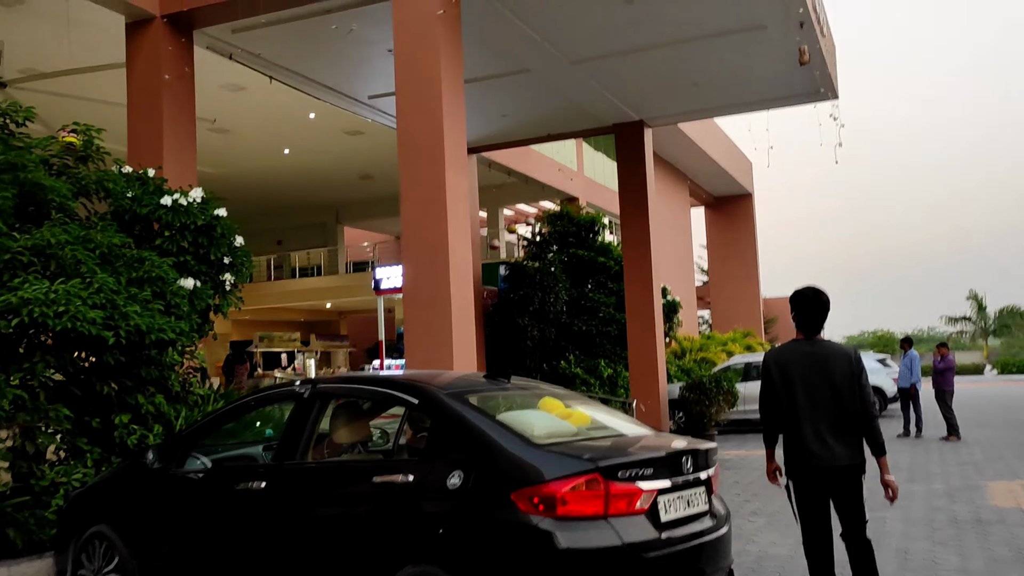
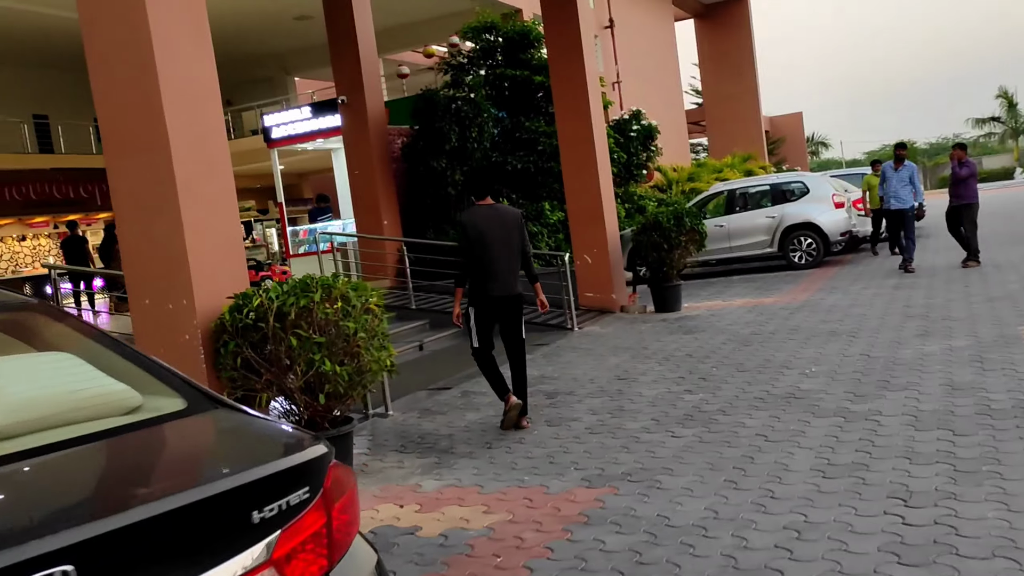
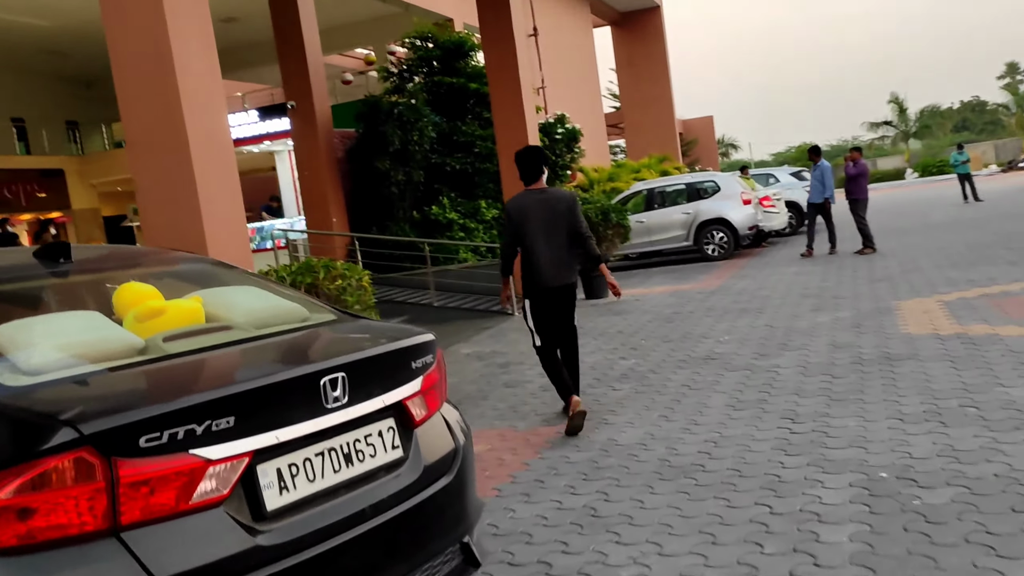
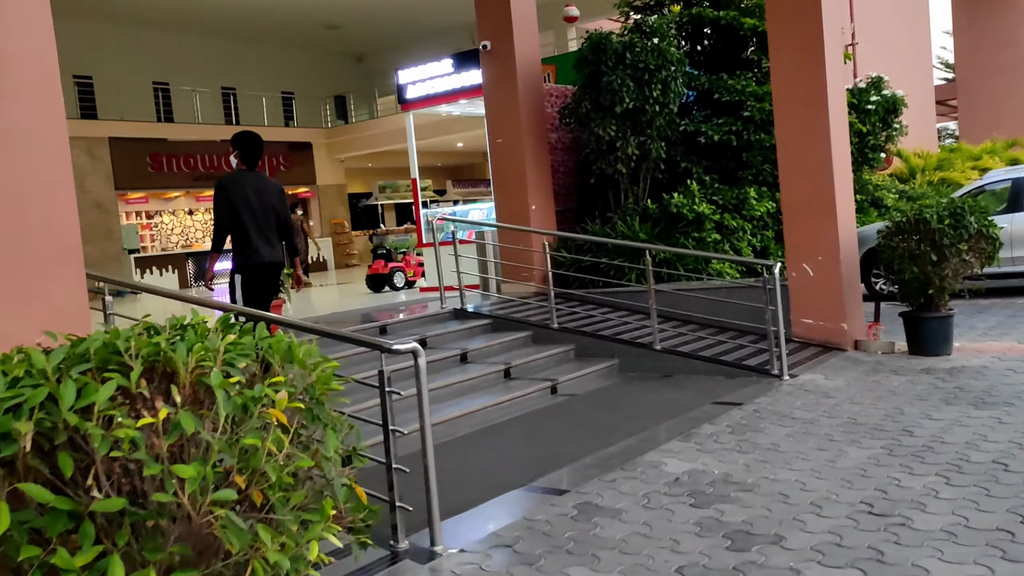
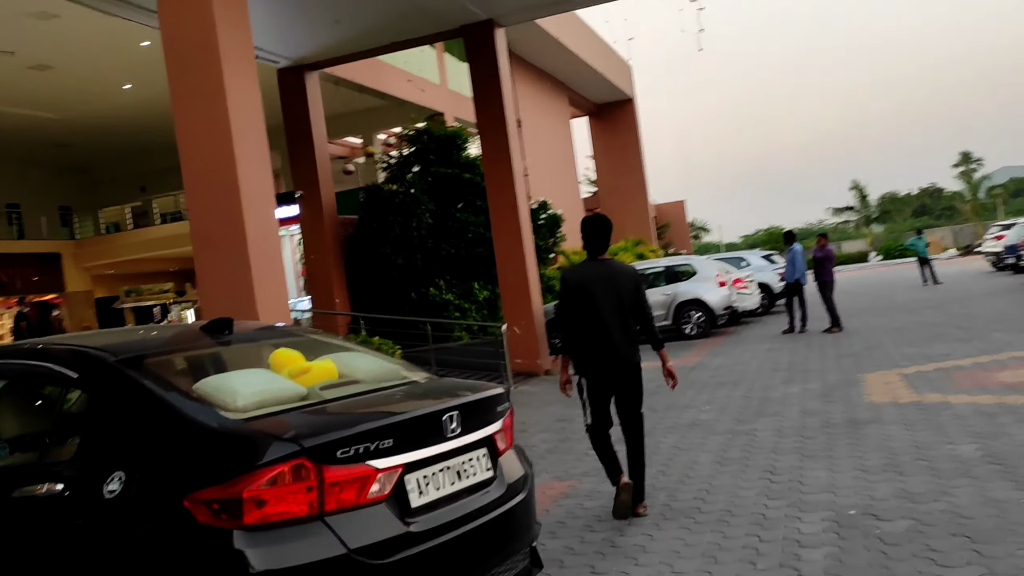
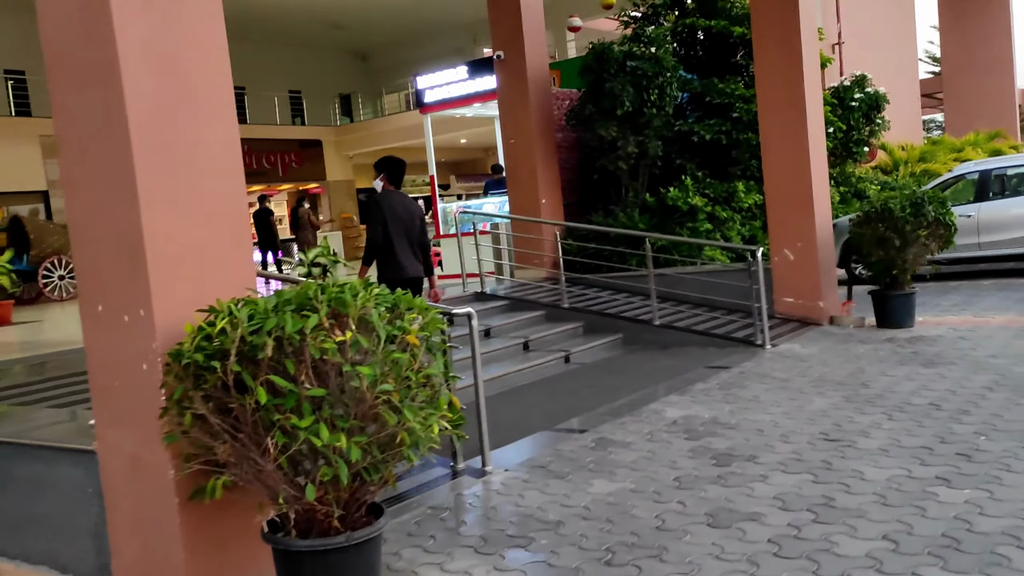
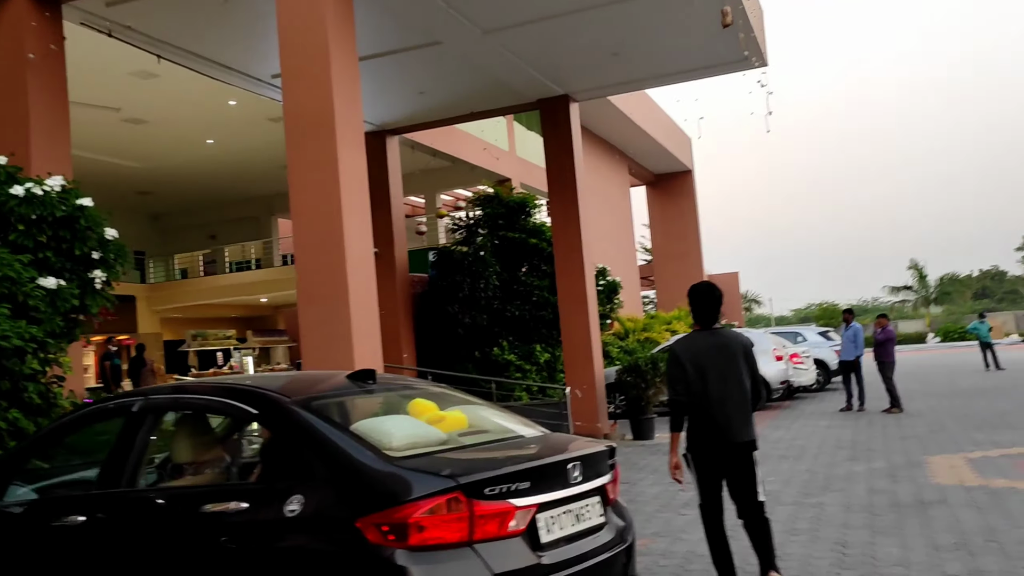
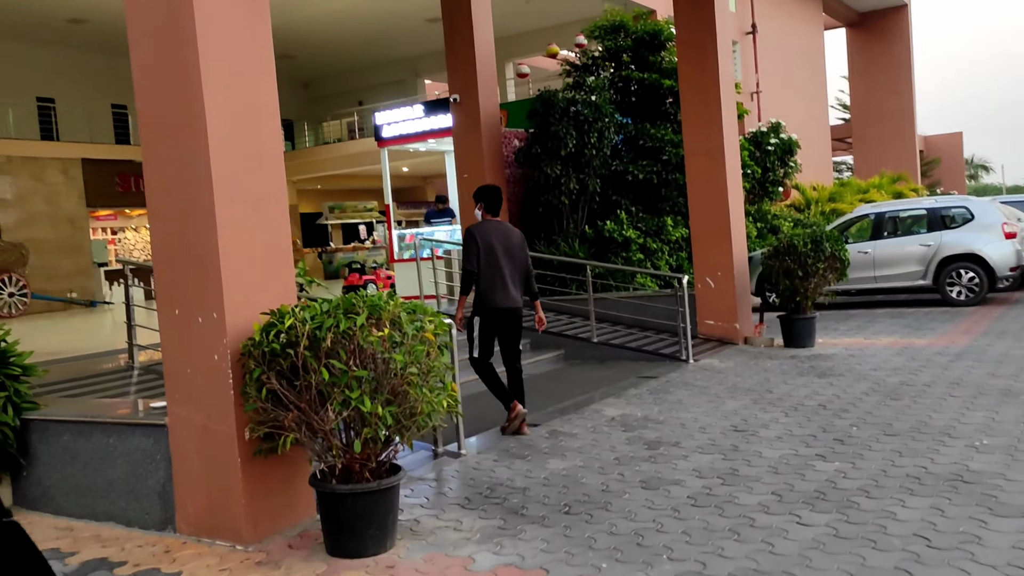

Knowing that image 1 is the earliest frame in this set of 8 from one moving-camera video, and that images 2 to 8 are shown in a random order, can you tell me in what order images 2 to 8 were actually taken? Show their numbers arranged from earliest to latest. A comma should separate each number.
7, 5, 3, 2, 8, 6, 4
